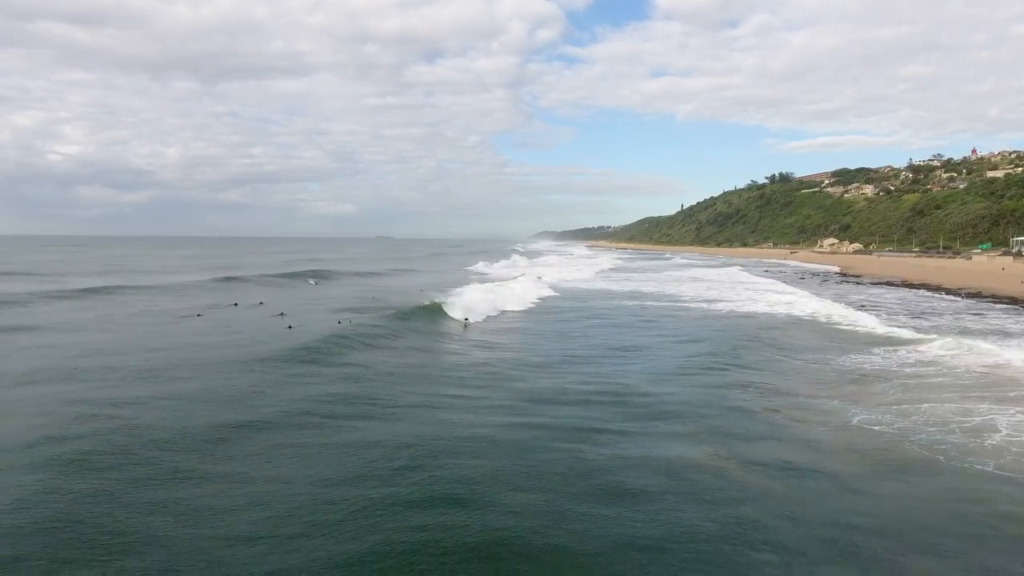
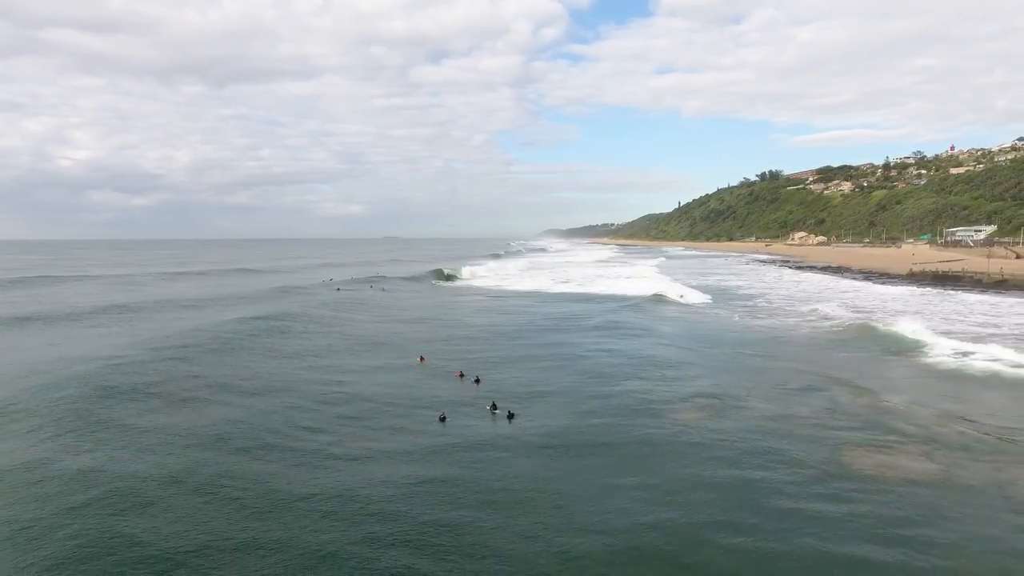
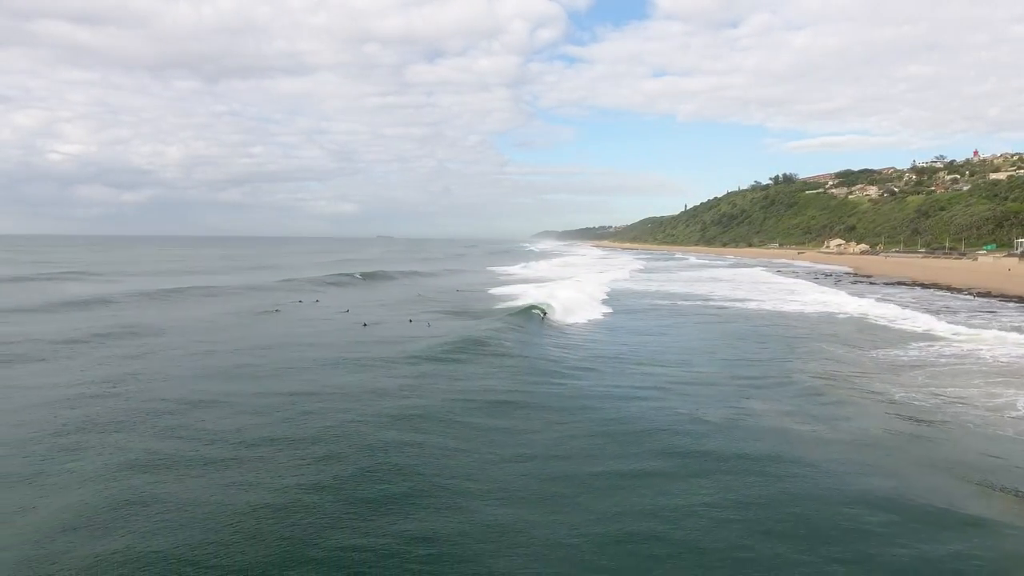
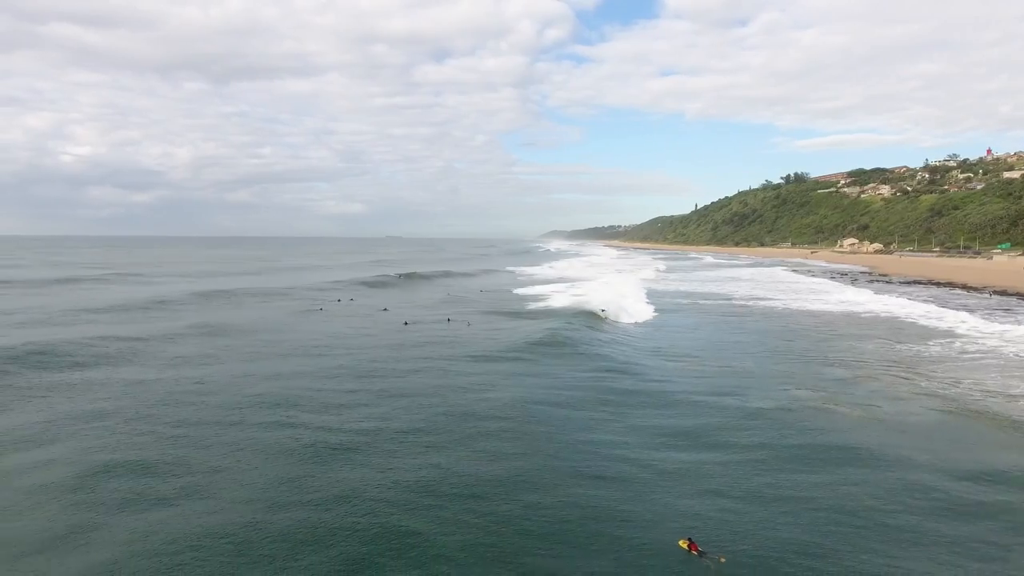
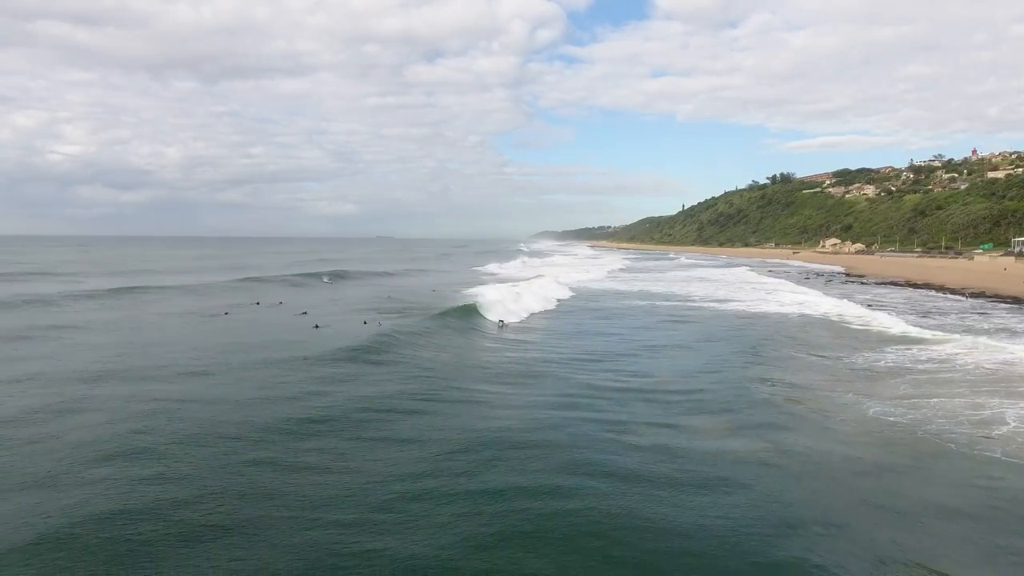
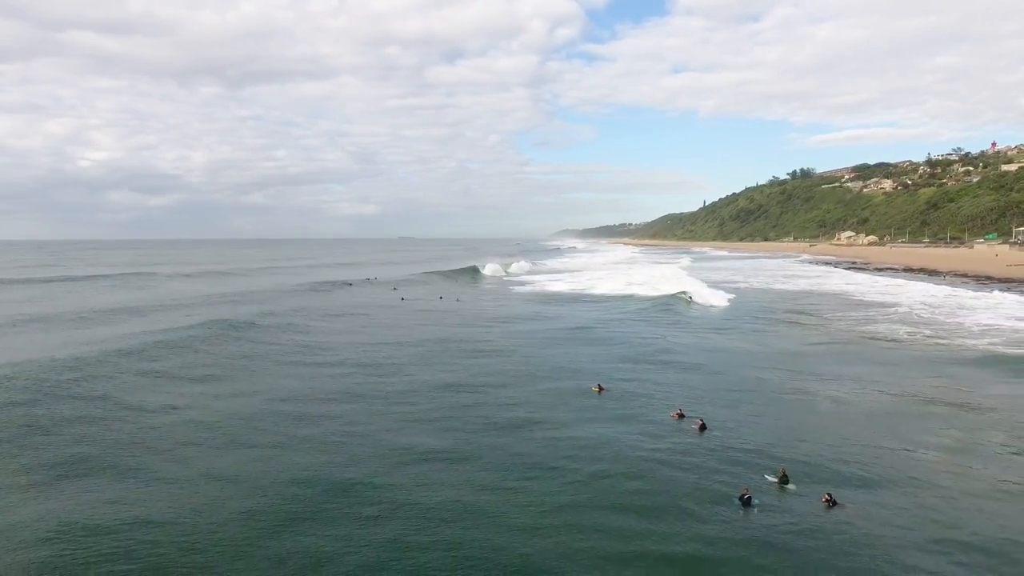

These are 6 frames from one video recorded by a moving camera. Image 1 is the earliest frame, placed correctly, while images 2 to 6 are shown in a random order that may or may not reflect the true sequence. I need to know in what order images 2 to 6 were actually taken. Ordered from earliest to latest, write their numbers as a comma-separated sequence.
5, 3, 4, 6, 2
